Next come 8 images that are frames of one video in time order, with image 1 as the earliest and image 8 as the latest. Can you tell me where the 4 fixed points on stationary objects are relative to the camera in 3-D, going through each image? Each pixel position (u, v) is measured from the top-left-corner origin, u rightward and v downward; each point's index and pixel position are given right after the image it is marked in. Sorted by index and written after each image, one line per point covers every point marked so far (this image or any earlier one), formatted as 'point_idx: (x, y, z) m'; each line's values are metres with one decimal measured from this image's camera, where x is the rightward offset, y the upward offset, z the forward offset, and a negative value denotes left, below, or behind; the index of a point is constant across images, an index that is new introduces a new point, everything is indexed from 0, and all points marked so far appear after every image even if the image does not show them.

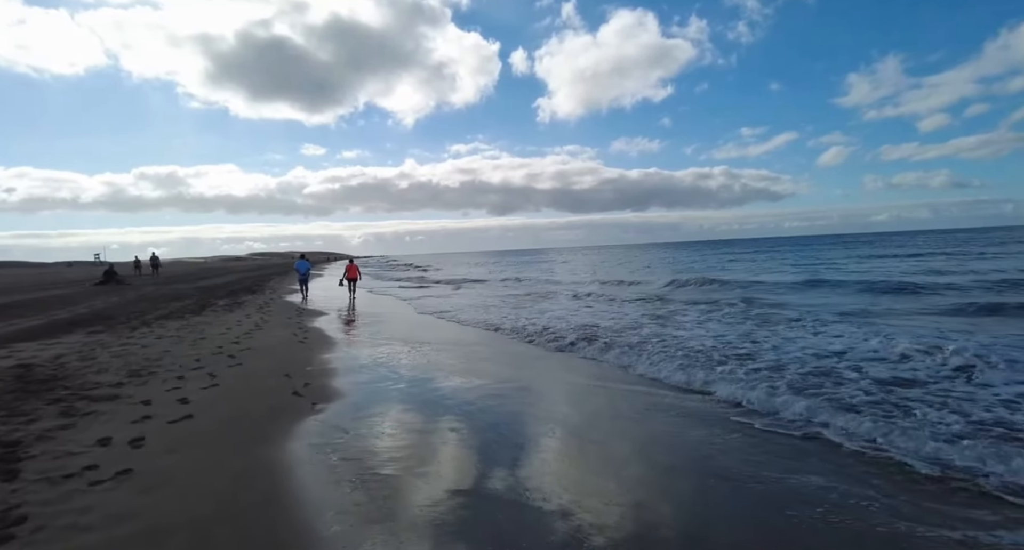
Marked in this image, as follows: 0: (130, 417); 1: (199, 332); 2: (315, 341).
0: (-3.8, -1.4, +4.8) m
1: (-6.8, -1.3, +10.7) m
2: (-4.3, -1.5, +10.8) m
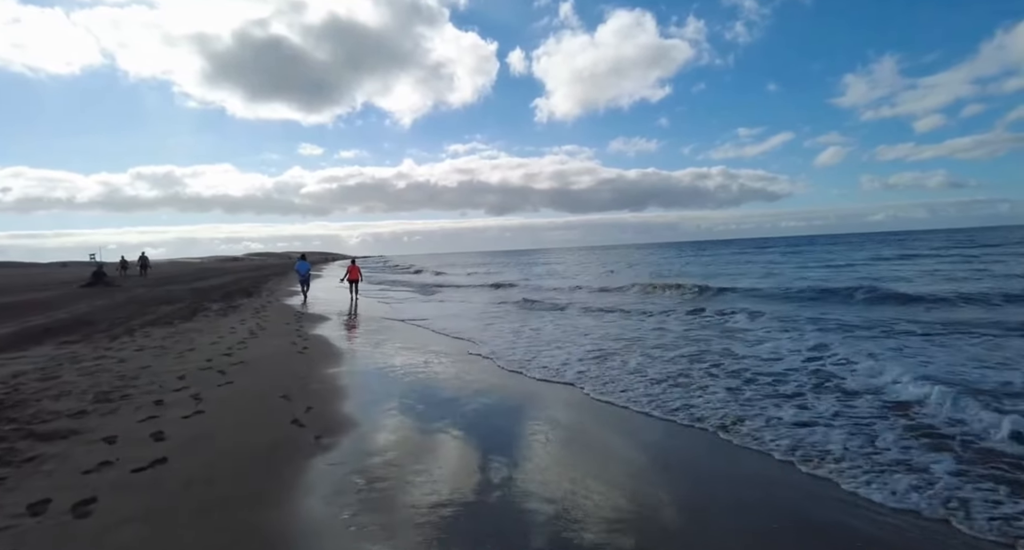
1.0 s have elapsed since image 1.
0: (-3.3, -1.5, +3.8) m
1: (-6.4, -1.3, +9.6) m
2: (-3.9, -1.6, +9.8) m
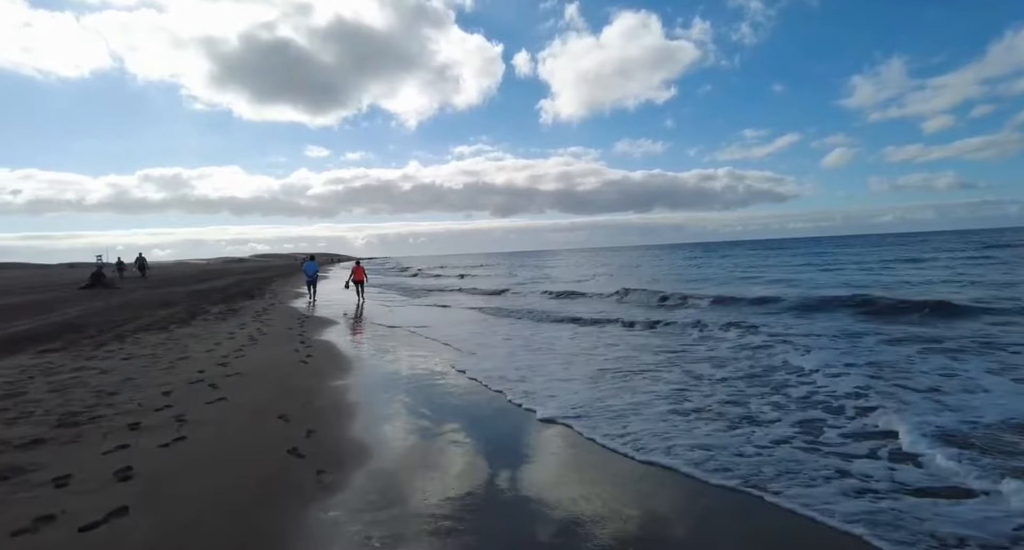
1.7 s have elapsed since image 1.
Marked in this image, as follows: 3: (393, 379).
0: (-2.9, -1.5, +2.9) m
1: (-6.0, -1.4, +8.8) m
2: (-3.5, -1.6, +9.0) m
3: (-2.0, -1.8, +8.2) m
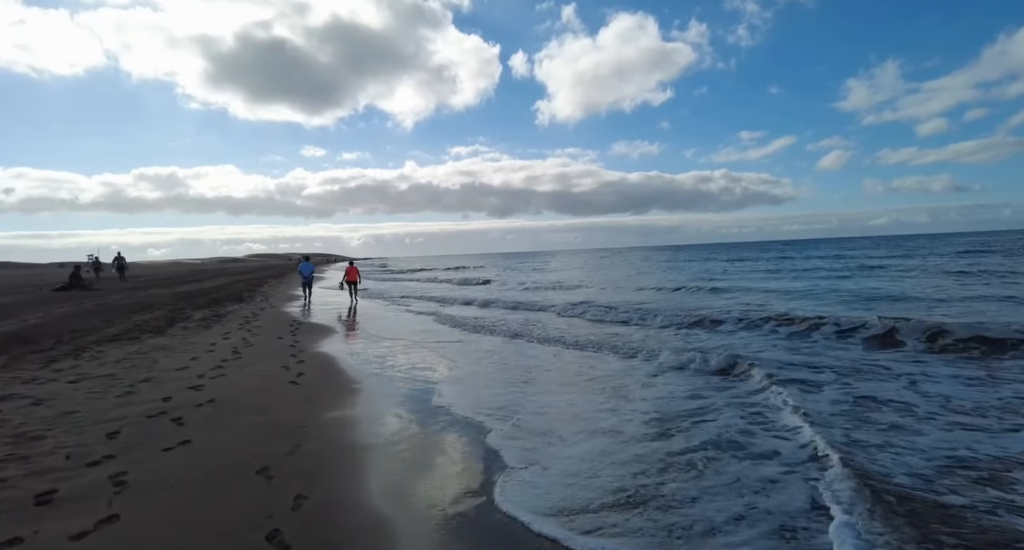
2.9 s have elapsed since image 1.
0: (-2.4, -1.5, +1.5) m
1: (-5.5, -1.4, +7.4) m
2: (-3.0, -1.7, +7.5) m
3: (-1.5, -1.9, +6.8) m
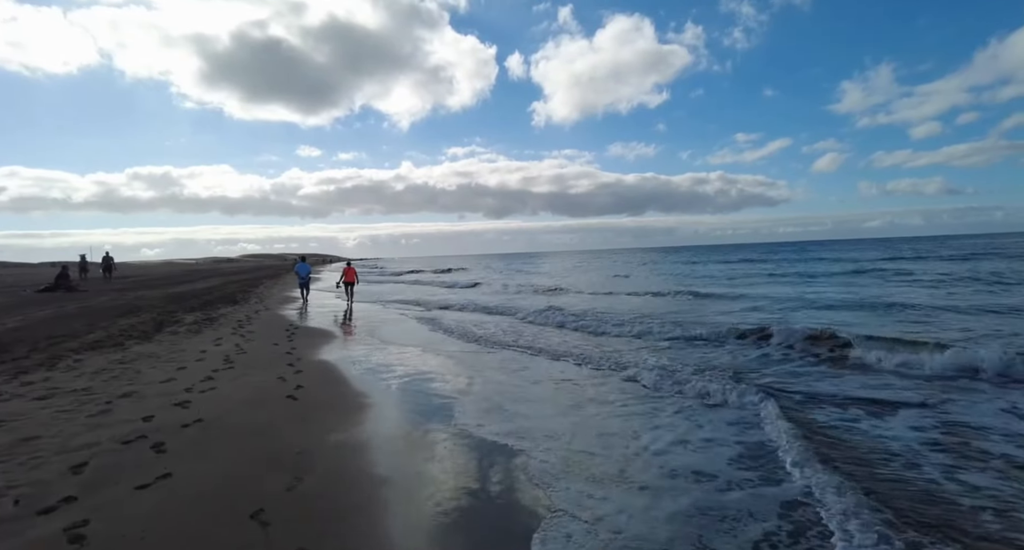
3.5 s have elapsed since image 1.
0: (-2.1, -1.5, +0.8) m
1: (-5.2, -1.4, +6.6) m
2: (-2.7, -1.7, +6.8) m
3: (-1.2, -1.9, +6.1) m
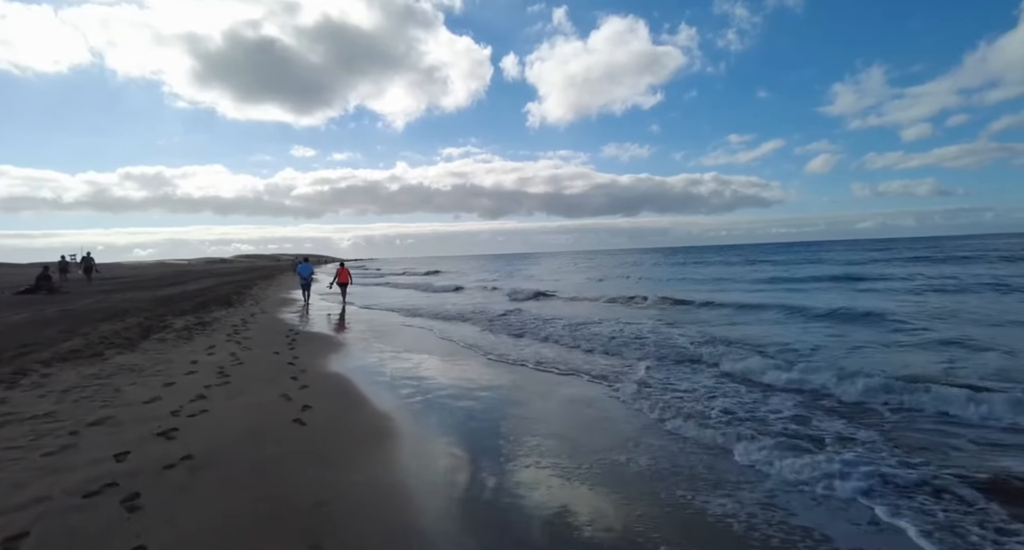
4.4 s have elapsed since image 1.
0: (-1.5, -1.5, -0.3) m
1: (-4.6, -1.4, +5.5) m
2: (-2.2, -1.7, +5.8) m
3: (-0.6, -1.9, +5.0) m
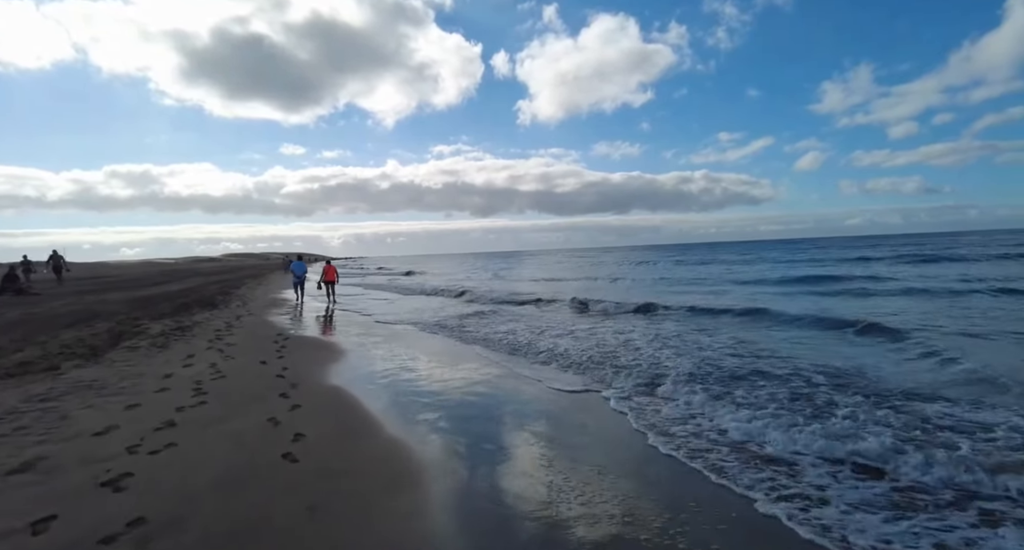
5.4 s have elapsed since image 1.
0: (-1.0, -1.6, -1.3) m
1: (-4.2, -1.4, +4.4) m
2: (-1.8, -1.7, +4.7) m
3: (-0.2, -1.9, +4.0) m
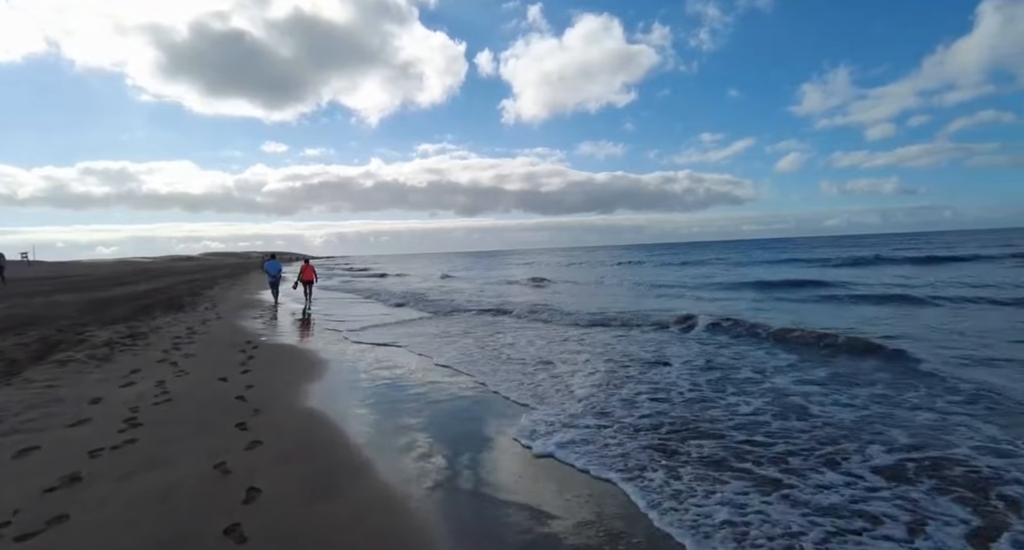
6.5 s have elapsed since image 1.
0: (-0.5, -1.6, -2.6) m
1: (-4.0, -1.4, +3.0) m
2: (-1.5, -1.7, +3.4) m
3: (0.0, -1.9, +2.7) m
